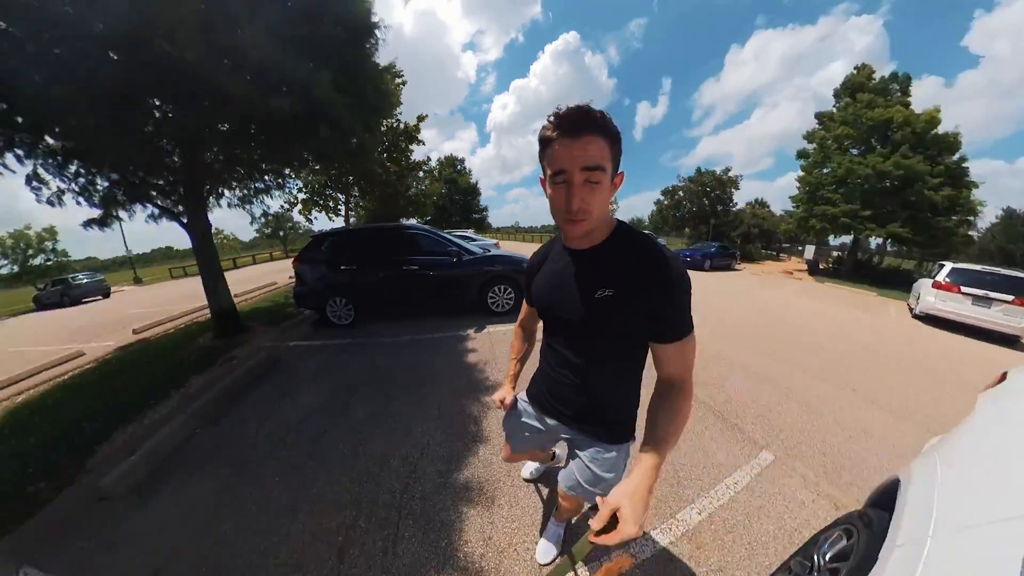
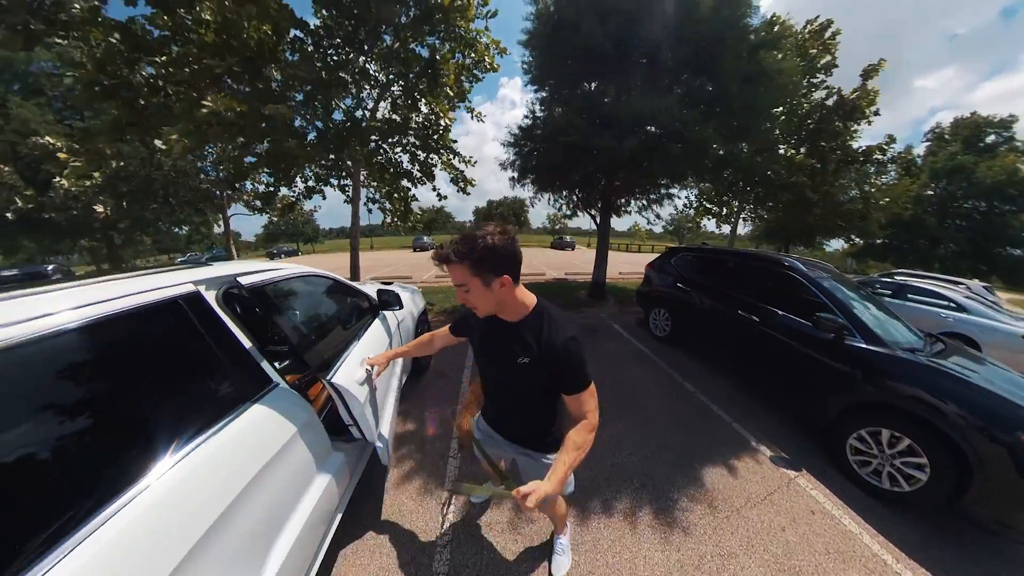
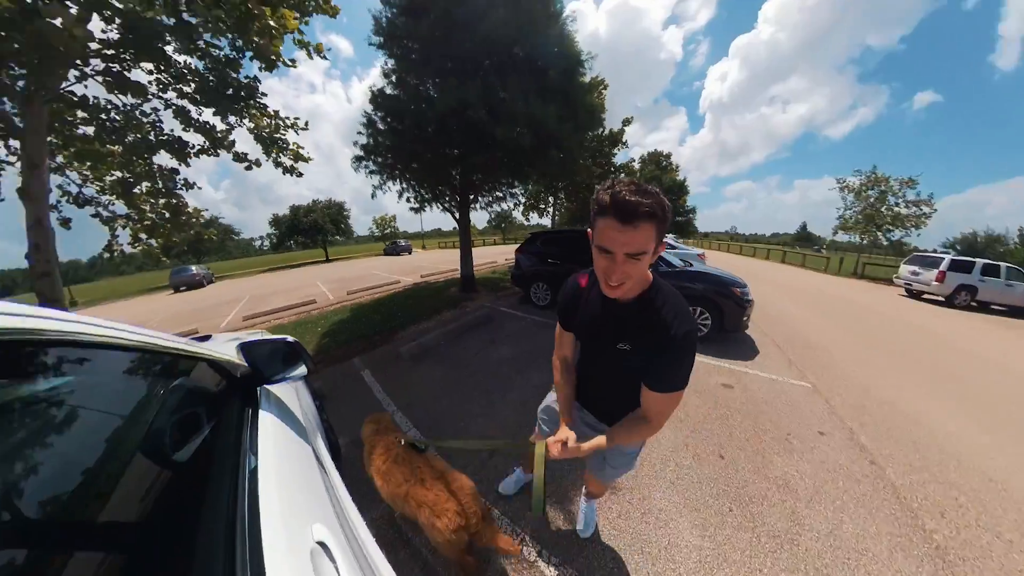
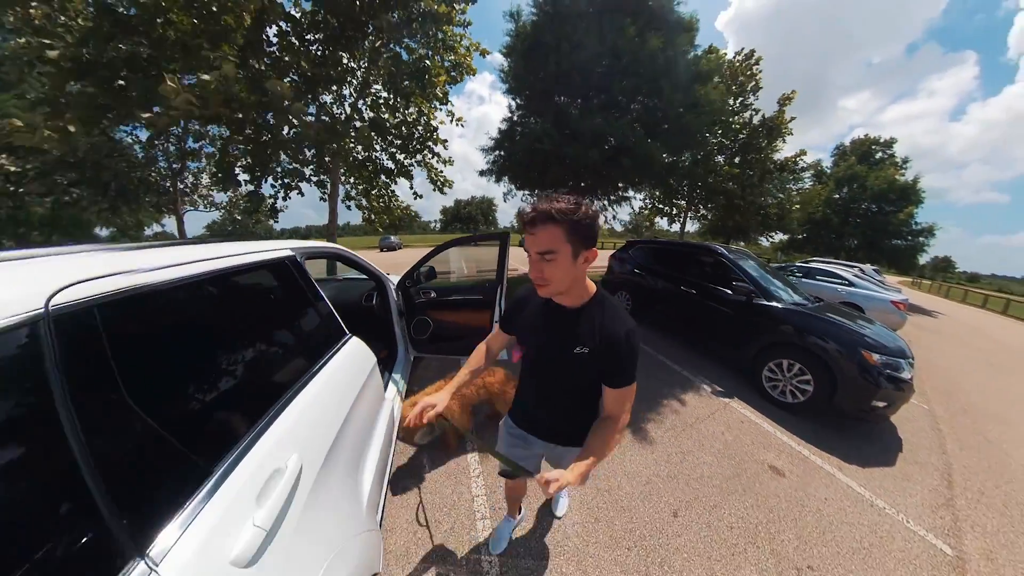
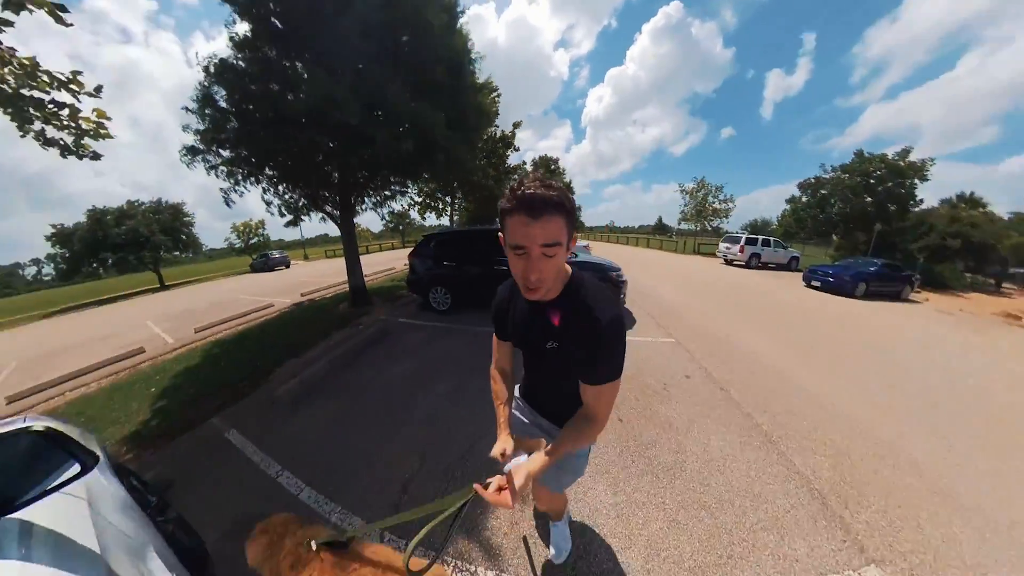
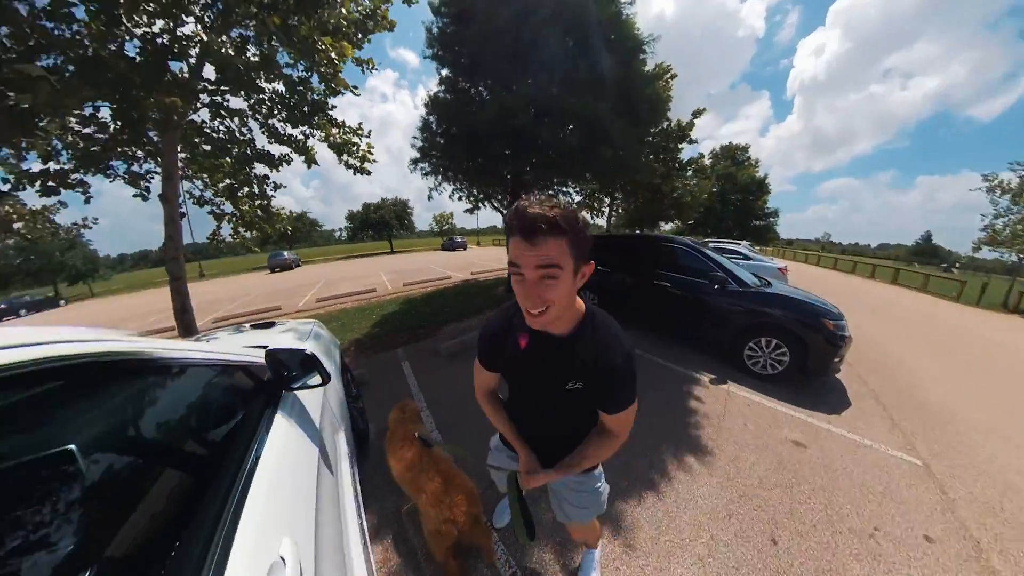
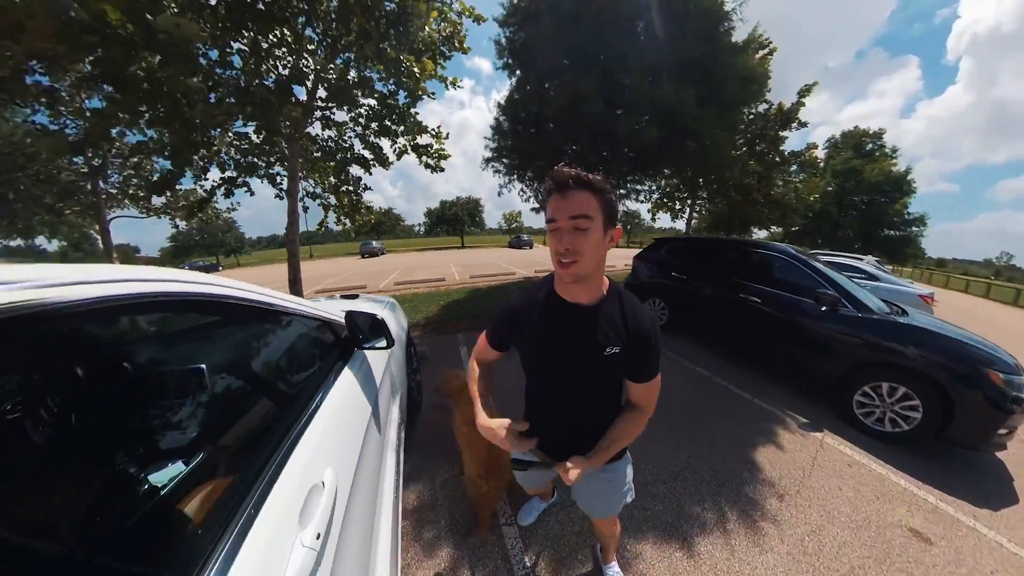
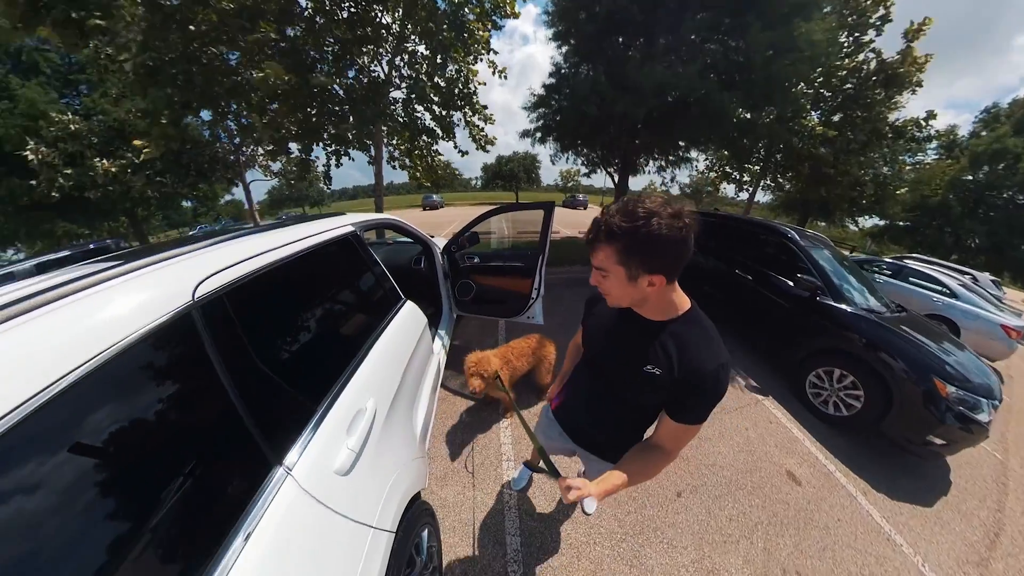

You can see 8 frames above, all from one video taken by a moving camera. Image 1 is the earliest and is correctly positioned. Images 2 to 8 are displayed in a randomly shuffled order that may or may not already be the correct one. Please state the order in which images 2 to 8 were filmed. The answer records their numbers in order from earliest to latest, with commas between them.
5, 3, 6, 7, 2, 4, 8
